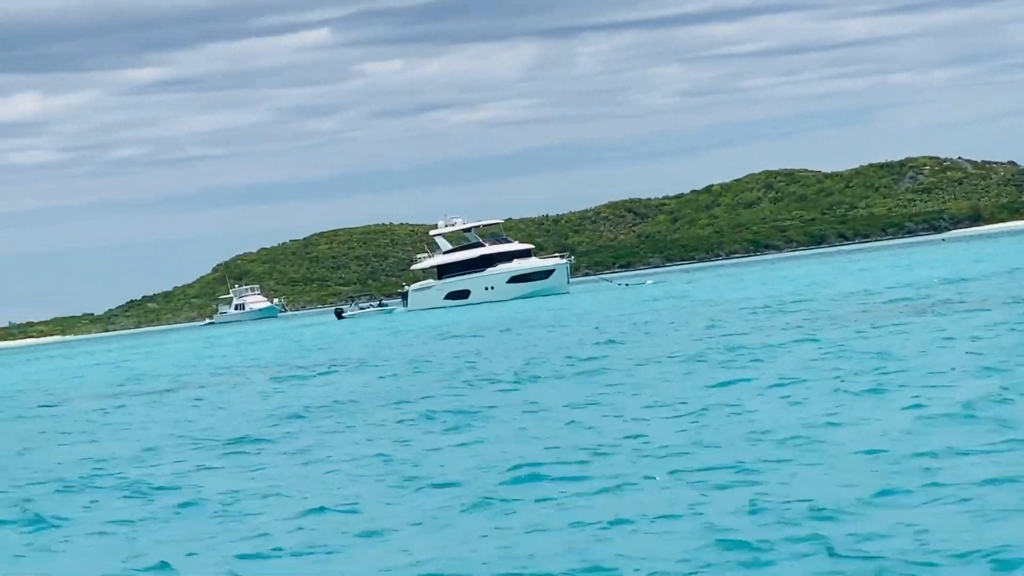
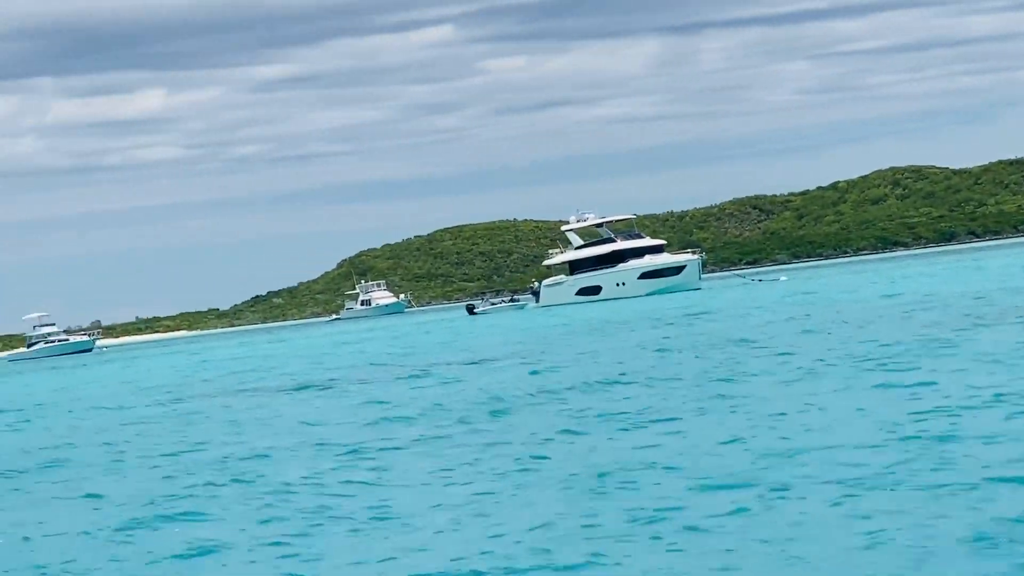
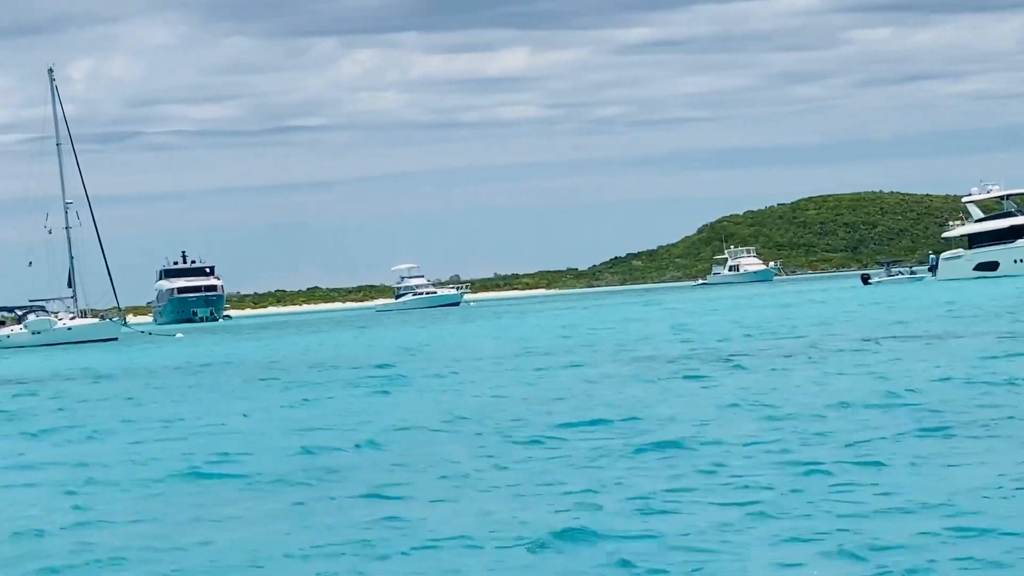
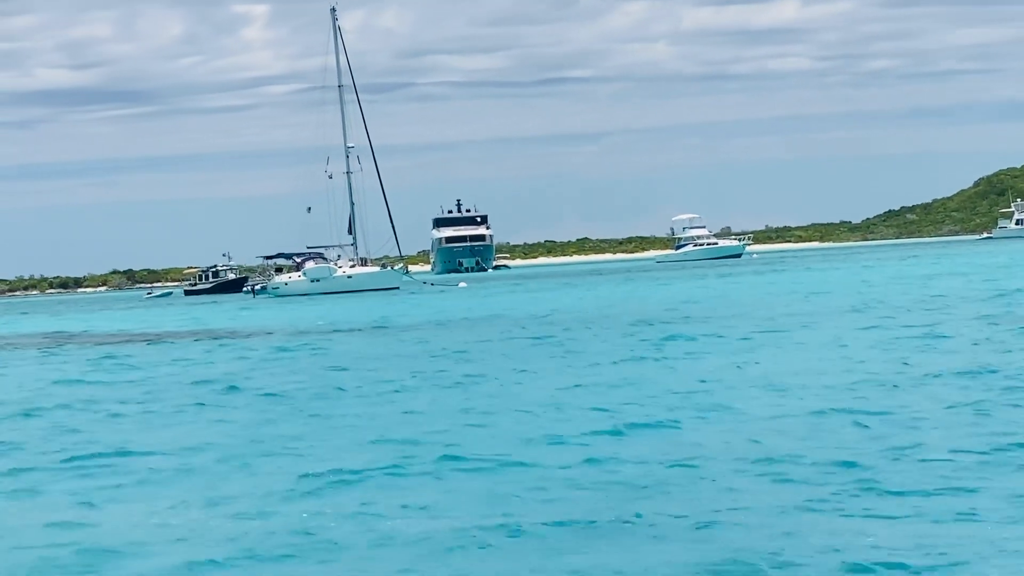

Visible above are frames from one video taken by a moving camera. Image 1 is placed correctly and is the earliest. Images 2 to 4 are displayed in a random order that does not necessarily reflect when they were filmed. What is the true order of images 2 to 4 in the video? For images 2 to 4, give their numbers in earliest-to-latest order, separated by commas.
2, 3, 4
